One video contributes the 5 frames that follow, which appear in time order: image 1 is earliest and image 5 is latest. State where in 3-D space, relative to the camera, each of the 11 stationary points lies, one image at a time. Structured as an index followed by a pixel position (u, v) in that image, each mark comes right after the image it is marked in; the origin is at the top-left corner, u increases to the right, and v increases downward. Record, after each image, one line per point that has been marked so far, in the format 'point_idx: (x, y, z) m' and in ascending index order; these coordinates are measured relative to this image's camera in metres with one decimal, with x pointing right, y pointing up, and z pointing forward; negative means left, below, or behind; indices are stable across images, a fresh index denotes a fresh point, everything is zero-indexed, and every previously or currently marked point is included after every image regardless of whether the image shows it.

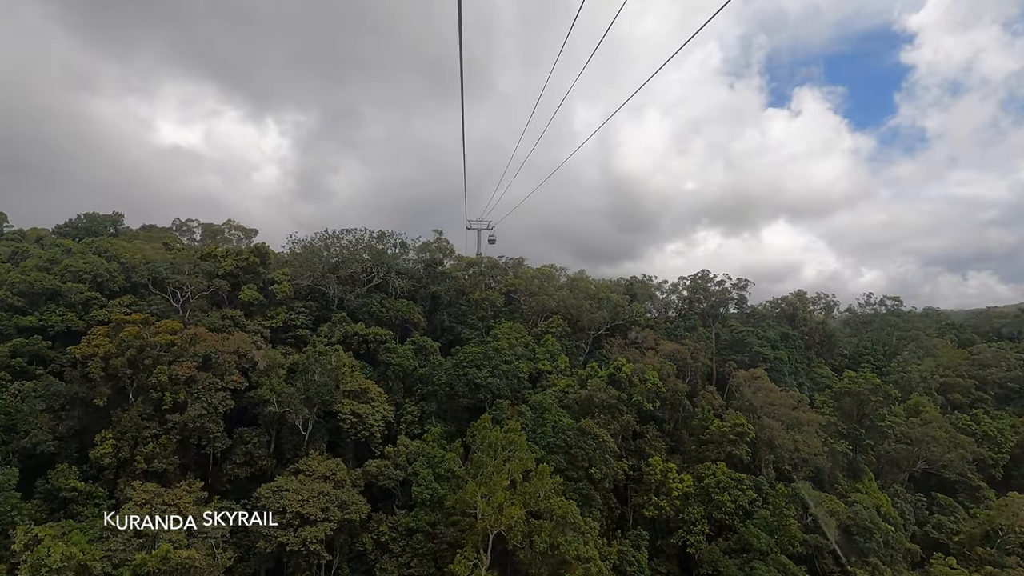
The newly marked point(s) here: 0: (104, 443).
0: (-14.1, -5.3, +18.3) m
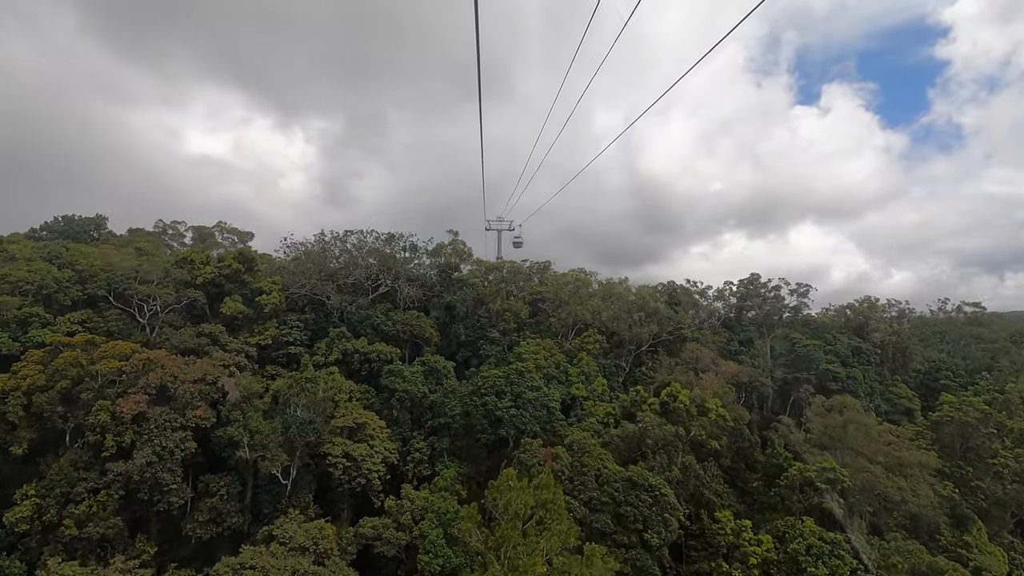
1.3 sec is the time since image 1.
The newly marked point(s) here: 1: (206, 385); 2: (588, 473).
0: (-13.2, -5.8, +14.3) m
1: (-10.0, -3.2, +17.4) m
2: (+2.5, -6.0, +17.4) m
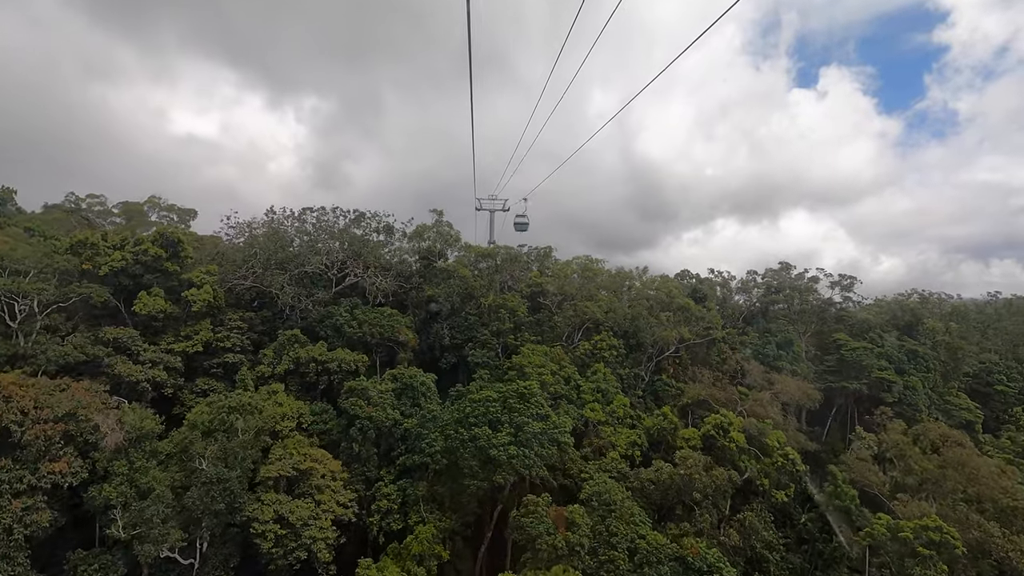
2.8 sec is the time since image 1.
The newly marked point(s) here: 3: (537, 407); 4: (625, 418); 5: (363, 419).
0: (-13.1, -5.8, +9.1) m
1: (-10.0, -3.1, +12.1) m
2: (+2.5, -6.0, +12.5) m
3: (+0.8, -3.6, +16.1) m
4: (+3.9, -4.5, +18.5) m
5: (-4.6, -4.0, +16.4) m
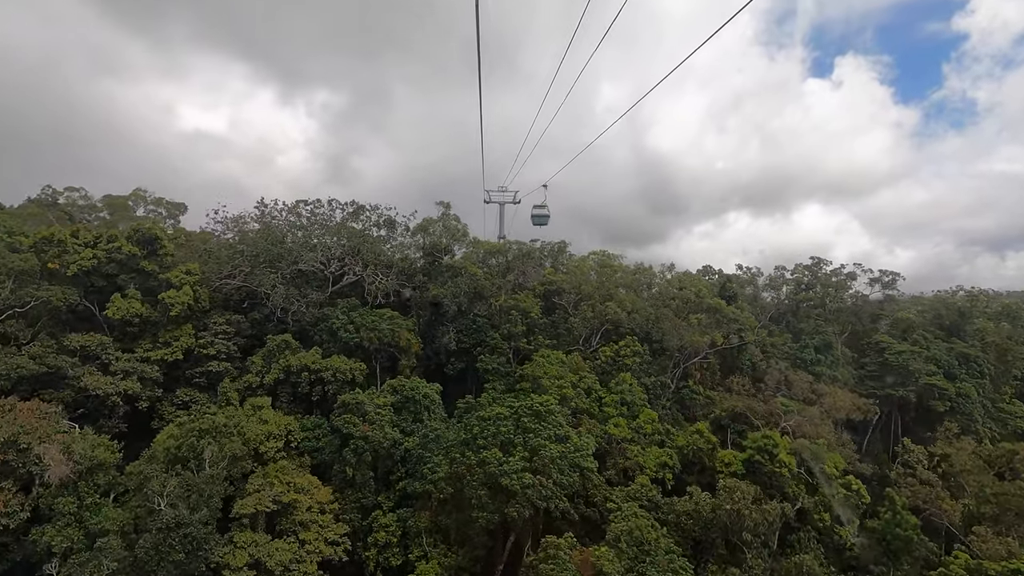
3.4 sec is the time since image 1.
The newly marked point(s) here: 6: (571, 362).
0: (-12.8, -5.9, +7.3) m
1: (-9.7, -3.2, +10.3) m
2: (+2.8, -6.1, +10.4) m
3: (+1.2, -3.6, +14.1) m
4: (+4.4, -4.5, +16.4) m
5: (-4.2, -4.1, +14.5) m
6: (+2.1, -2.5, +18.4) m
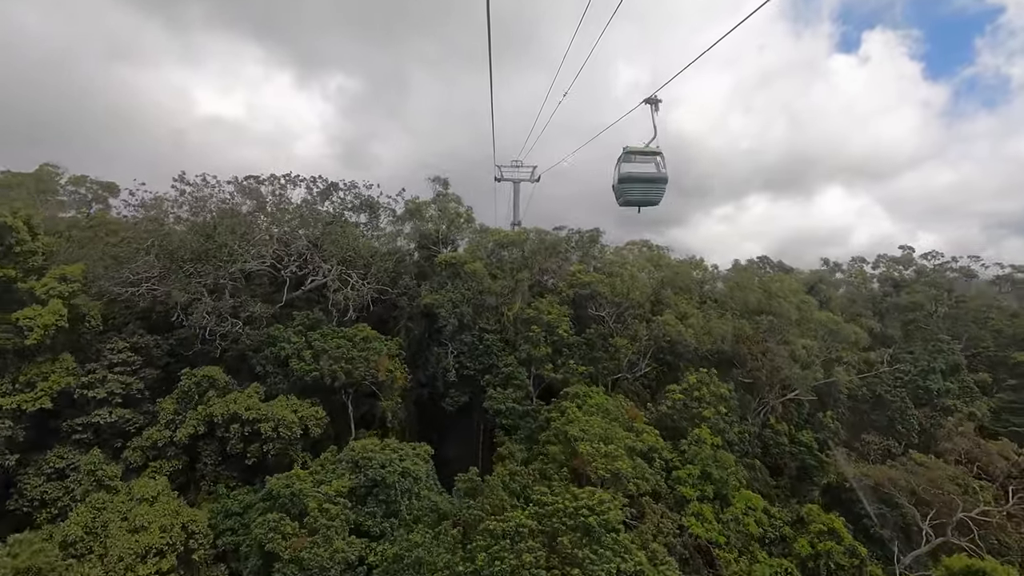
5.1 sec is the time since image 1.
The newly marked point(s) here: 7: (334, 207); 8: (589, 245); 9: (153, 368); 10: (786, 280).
0: (-12.5, -6.5, +2.0) m
1: (-9.3, -3.7, +4.8) m
2: (+3.2, -6.6, +4.7) m
3: (+1.6, -4.1, +8.3) m
4: (+4.9, -4.9, +10.6) m
5: (-3.7, -4.5, +8.9) m
6: (+2.7, -2.8, +12.6) m
7: (-5.7, +2.6, +17.0) m
8: (+2.7, +1.4, +18.7) m
9: (-9.1, -2.0, +13.5) m
10: (+8.7, +0.2, +17.0) m
